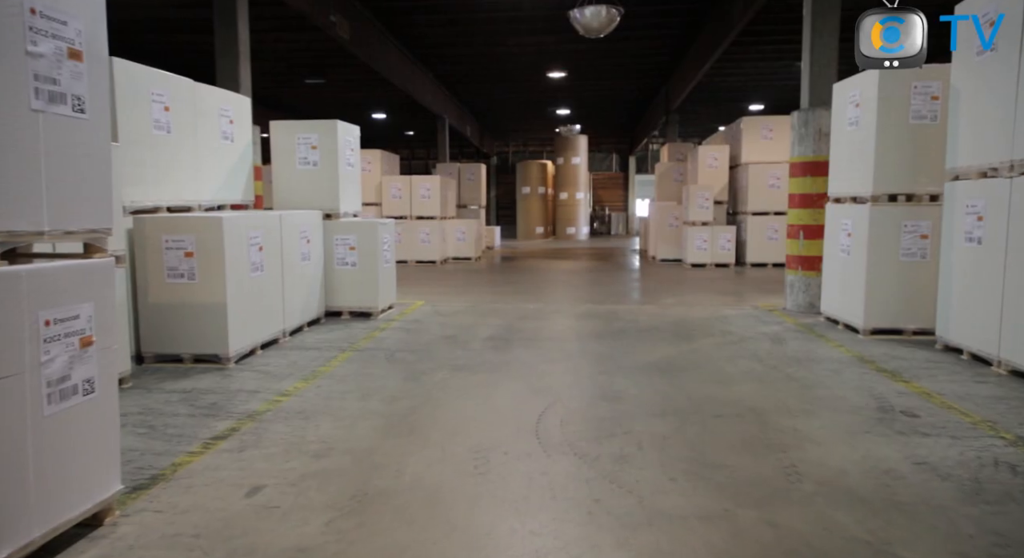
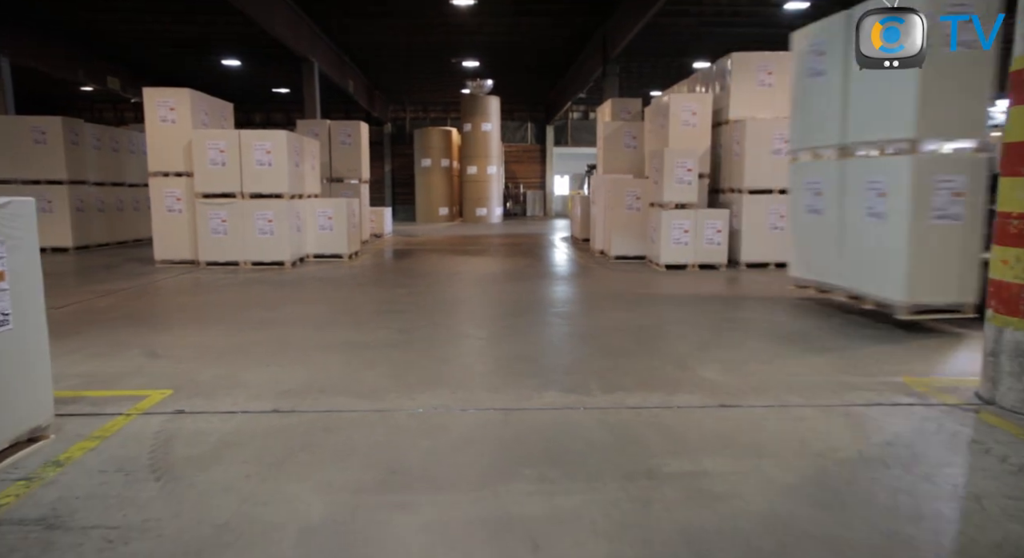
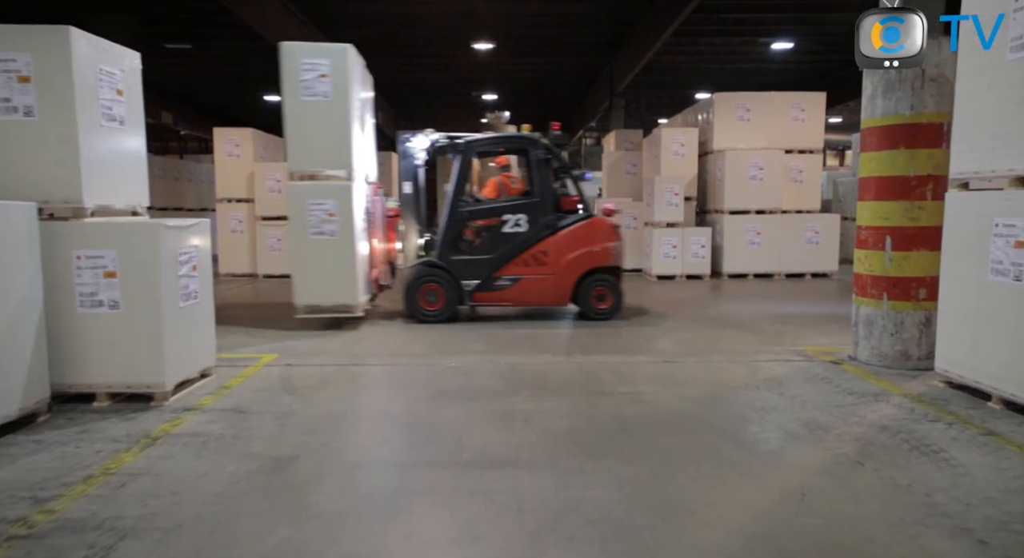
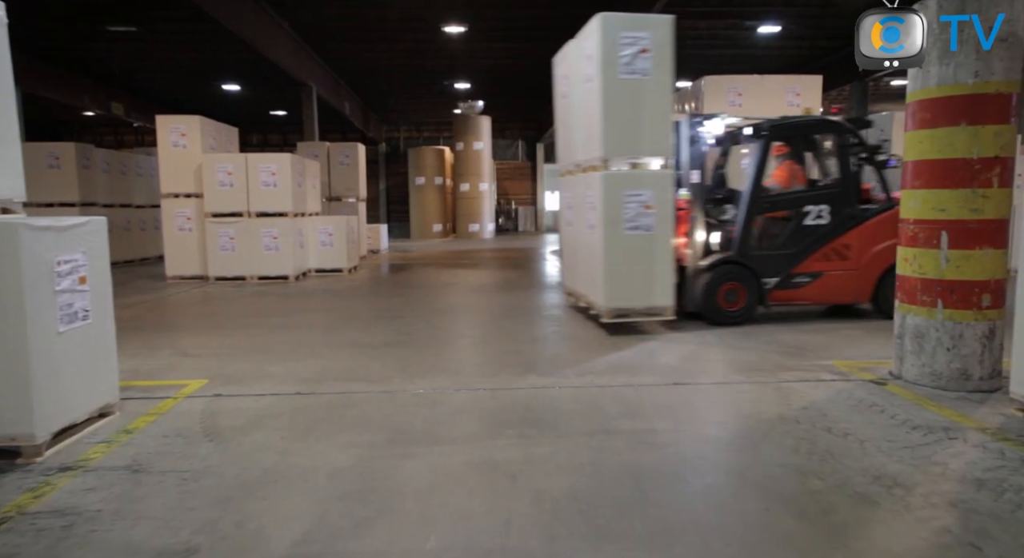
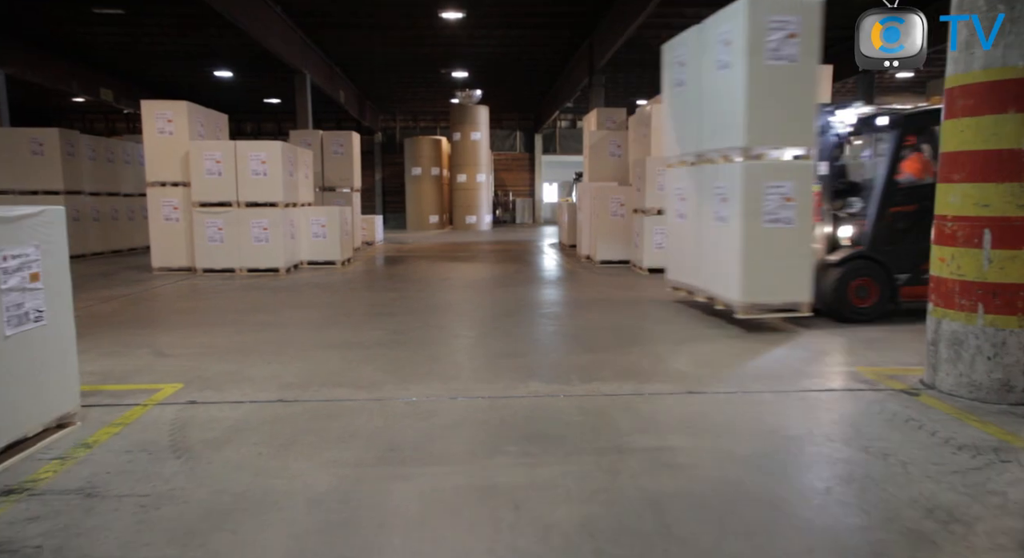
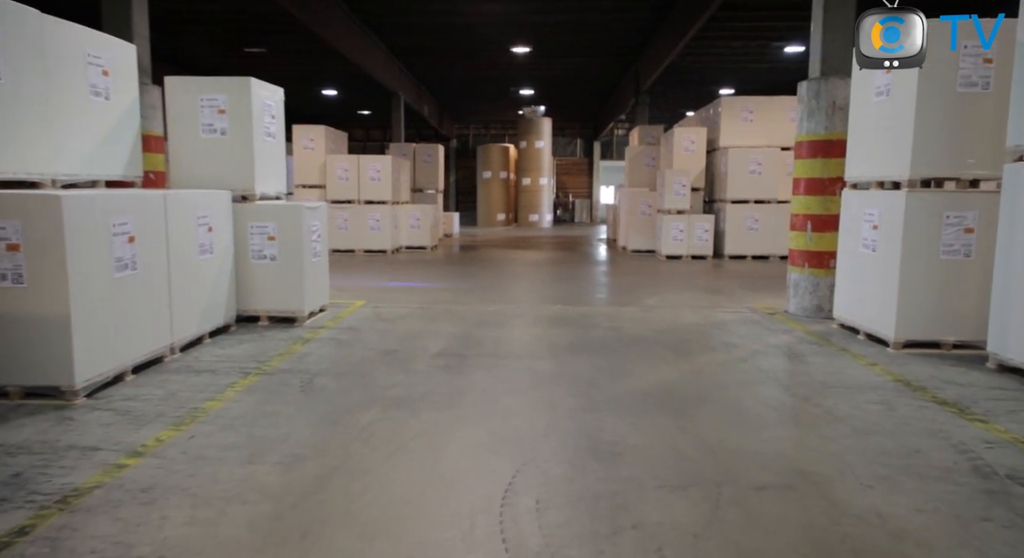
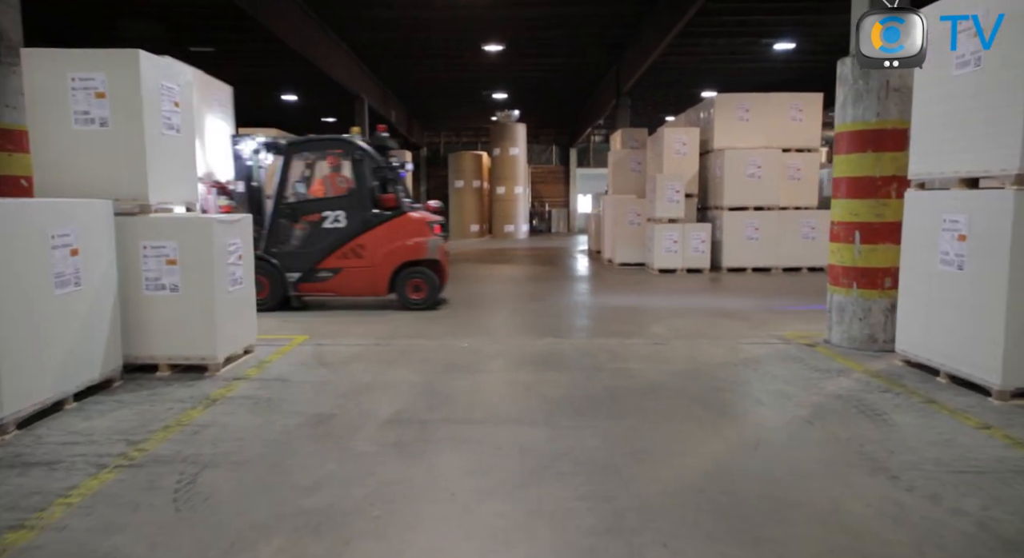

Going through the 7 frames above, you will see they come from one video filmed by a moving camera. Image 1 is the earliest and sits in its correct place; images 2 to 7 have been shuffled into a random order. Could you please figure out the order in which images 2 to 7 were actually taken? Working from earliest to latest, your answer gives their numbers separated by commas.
6, 7, 3, 4, 5, 2
